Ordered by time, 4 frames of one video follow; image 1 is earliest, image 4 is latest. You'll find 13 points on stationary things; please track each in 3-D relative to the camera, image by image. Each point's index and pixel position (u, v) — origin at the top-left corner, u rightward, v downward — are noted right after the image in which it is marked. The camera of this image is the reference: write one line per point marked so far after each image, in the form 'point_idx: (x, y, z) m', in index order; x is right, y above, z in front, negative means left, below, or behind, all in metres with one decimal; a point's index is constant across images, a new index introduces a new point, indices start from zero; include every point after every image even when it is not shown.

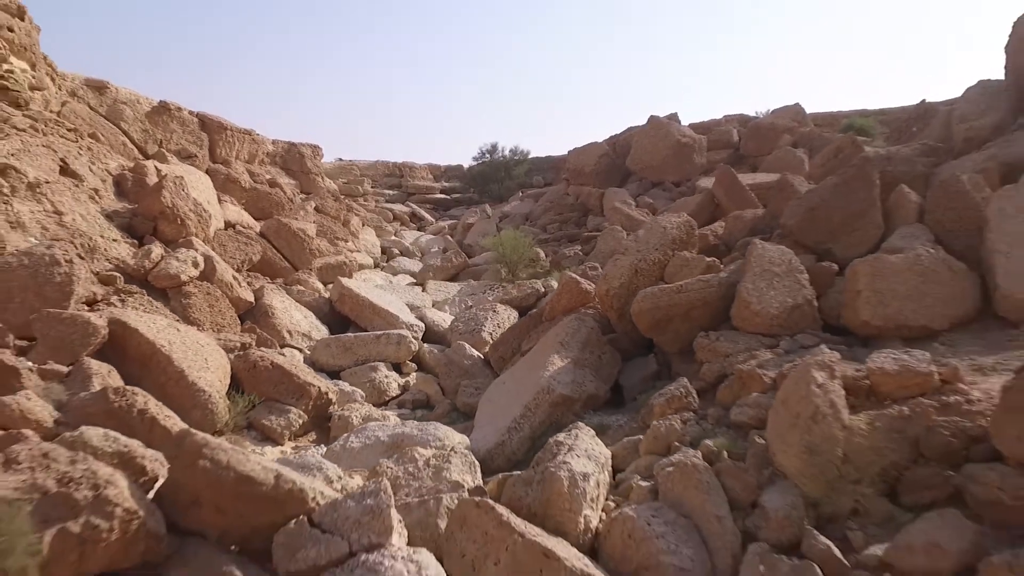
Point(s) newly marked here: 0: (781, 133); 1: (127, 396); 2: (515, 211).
0: (+4.8, +2.8, +15.8) m
1: (-2.1, -0.6, +4.9) m
2: (+0.1, +1.7, +19.3) m
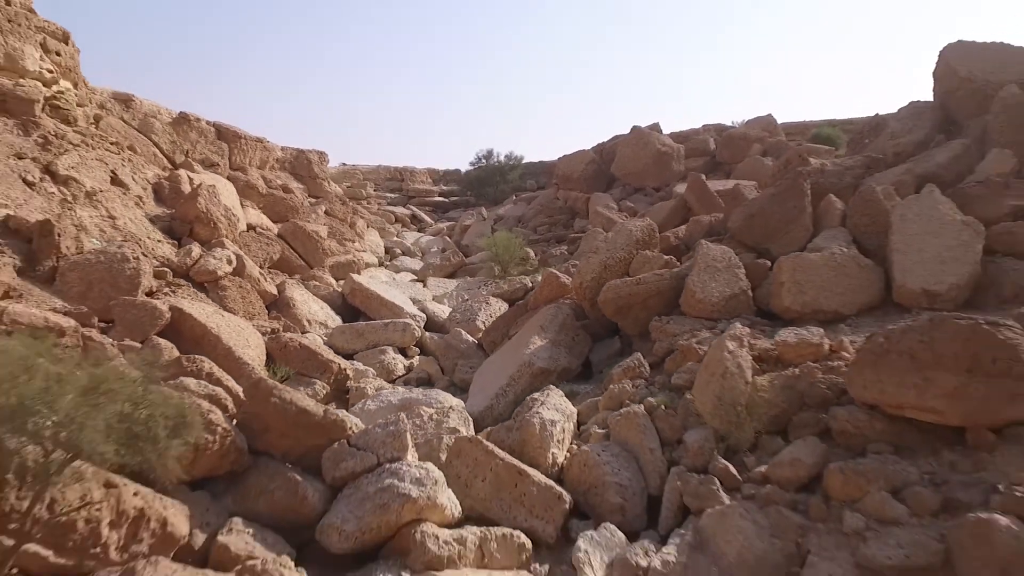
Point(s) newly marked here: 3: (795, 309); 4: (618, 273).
0: (+4.7, +2.9, +17.2) m
1: (-2.2, -0.5, +6.3) m
2: (-0.1, +1.7, +20.7) m
3: (+2.5, -0.2, +7.8) m
4: (+1.1, +0.2, +9.0) m
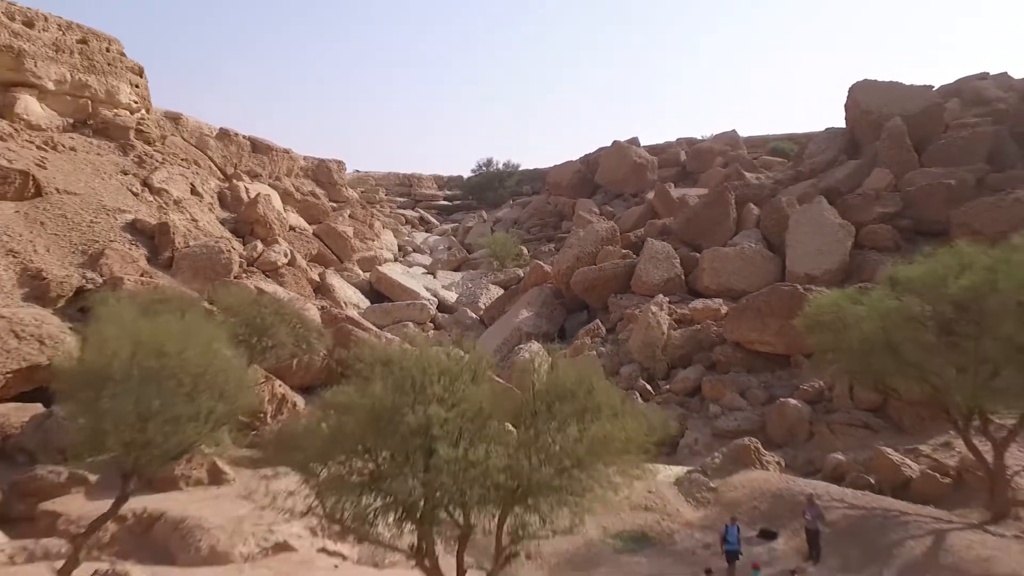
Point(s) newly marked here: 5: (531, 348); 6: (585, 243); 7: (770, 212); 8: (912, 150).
0: (+4.6, +3.0, +20.0) m
1: (-2.3, -0.3, +9.1) m
2: (-0.2, +1.9, +23.6) m
3: (+2.4, 0.0, +10.6) m
4: (+1.0, +0.3, +11.8) m
5: (+0.2, -0.6, +9.4) m
6: (+1.0, +0.6, +11.9) m
7: (+3.3, +1.0, +11.5) m
8: (+5.6, +1.9, +12.5) m
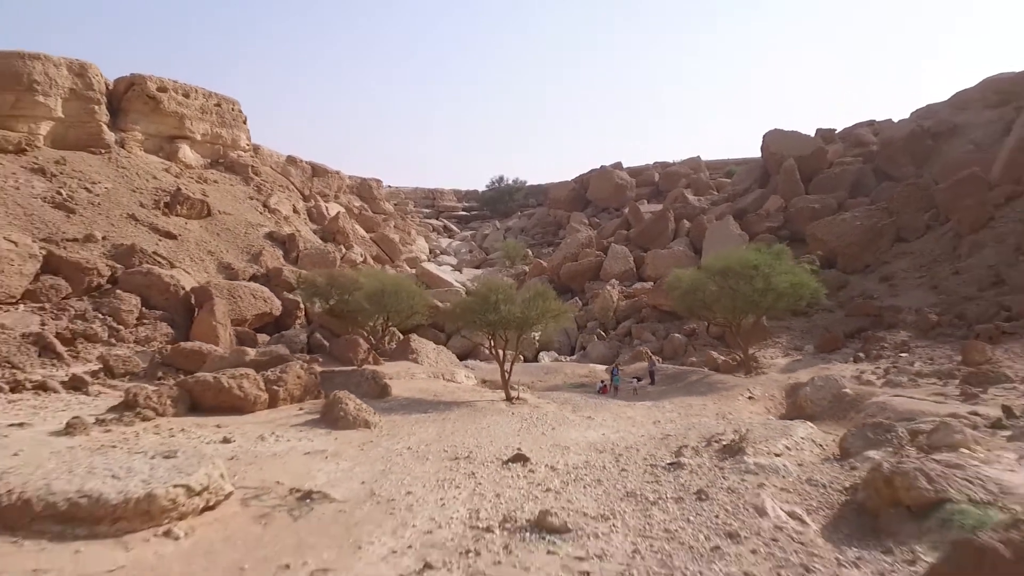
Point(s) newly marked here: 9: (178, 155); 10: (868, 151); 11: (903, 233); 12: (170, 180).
0: (+4.9, +3.2, +25.5) m
1: (-2.2, -0.1, +14.6) m
2: (+0.1, +2.1, +29.0) m
3: (+2.5, +0.2, +16.0) m
4: (+1.2, +0.5, +17.2) m
5: (+0.3, -0.4, +14.9) m
6: (+1.1, +0.8, +17.4) m
7: (+3.5, +1.2, +16.9) m
8: (+5.8, +2.1, +17.9) m
9: (-6.6, +2.6, +17.5) m
10: (+7.6, +2.9, +18.9) m
11: (+6.0, +0.8, +13.6) m
12: (-6.4, +2.0, +16.5) m
